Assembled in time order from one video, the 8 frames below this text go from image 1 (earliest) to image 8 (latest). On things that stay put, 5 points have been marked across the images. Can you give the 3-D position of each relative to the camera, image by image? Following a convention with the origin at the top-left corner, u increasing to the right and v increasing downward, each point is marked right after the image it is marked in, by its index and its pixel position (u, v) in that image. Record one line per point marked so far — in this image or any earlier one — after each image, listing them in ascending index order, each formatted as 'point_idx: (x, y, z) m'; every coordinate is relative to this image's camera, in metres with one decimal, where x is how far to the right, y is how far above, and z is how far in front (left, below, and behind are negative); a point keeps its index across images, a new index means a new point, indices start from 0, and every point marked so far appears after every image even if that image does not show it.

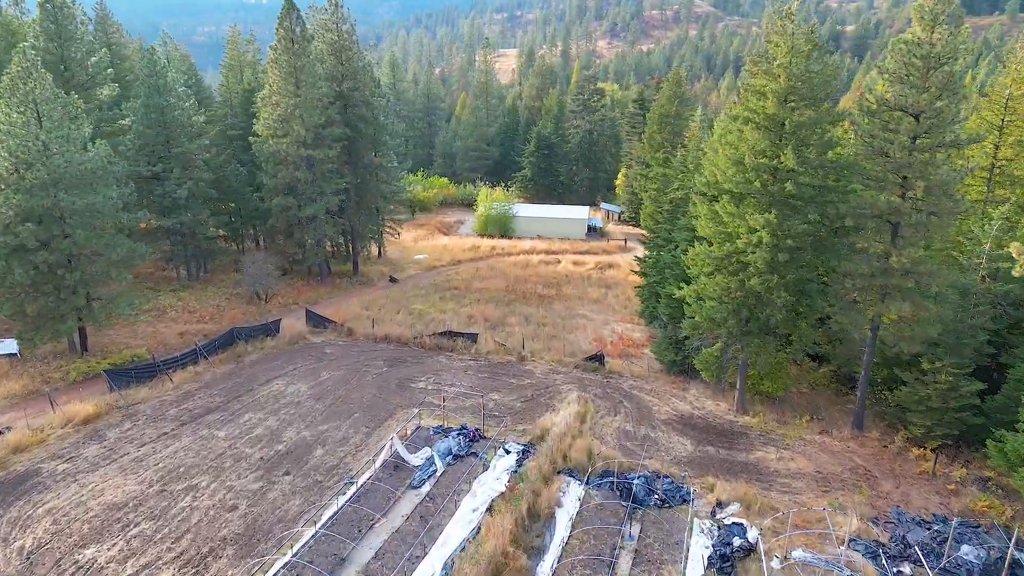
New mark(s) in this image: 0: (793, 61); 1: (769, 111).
0: (+7.2, +5.8, +18.3) m
1: (+6.7, +4.6, +18.7) m
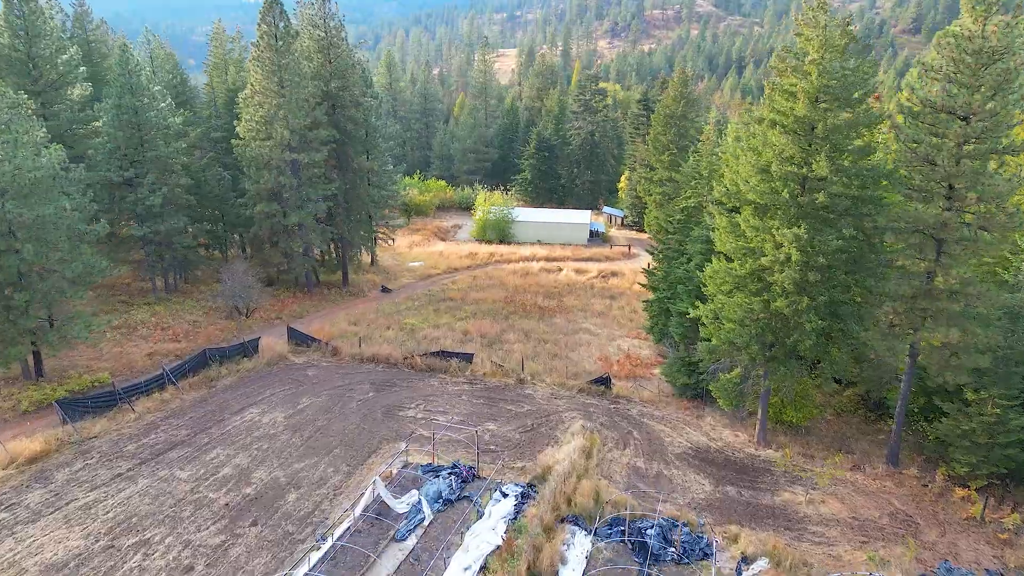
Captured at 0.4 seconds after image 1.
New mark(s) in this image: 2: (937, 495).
0: (+7.1, +5.2, +16.2) m
1: (+6.7, +4.1, +16.7) m
2: (+10.8, -5.2, +18.1) m
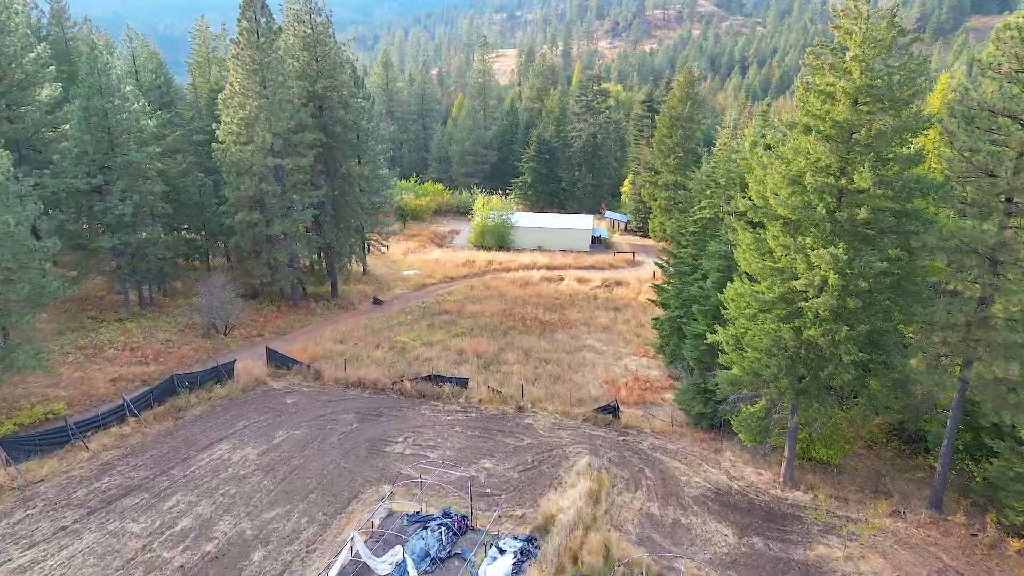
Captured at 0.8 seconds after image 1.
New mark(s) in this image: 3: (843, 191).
0: (+7.1, +4.6, +14.1) m
1: (+6.6, +3.5, +14.6) m
2: (+10.7, -5.8, +16.0) m
3: (+6.9, +2.0, +14.9) m
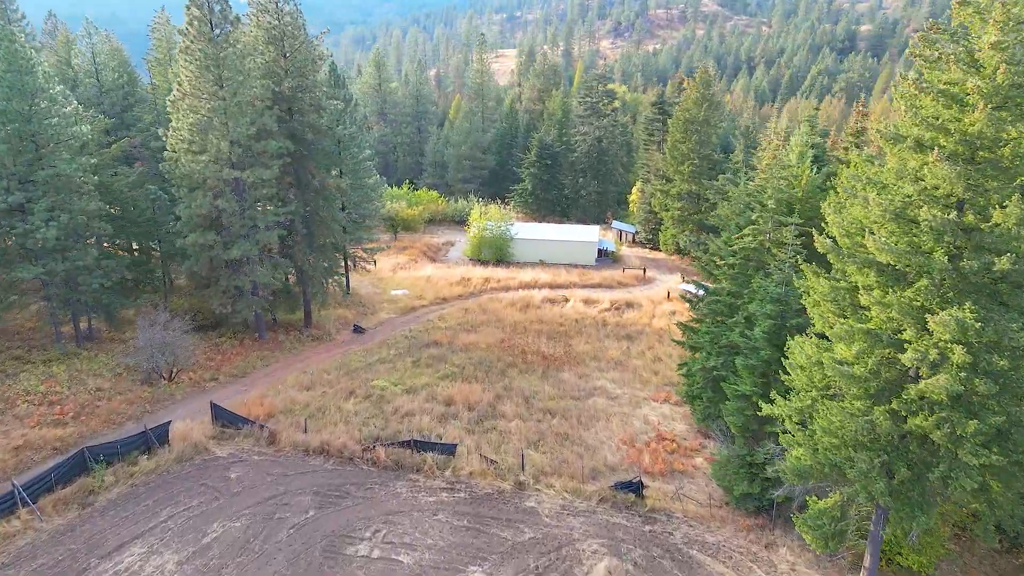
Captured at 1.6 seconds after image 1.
0: (+7.0, +3.5, +9.9) m
1: (+6.6, +2.3, +10.4) m
2: (+10.7, -7.0, +11.8) m
3: (+6.8, +0.9, +10.7) m
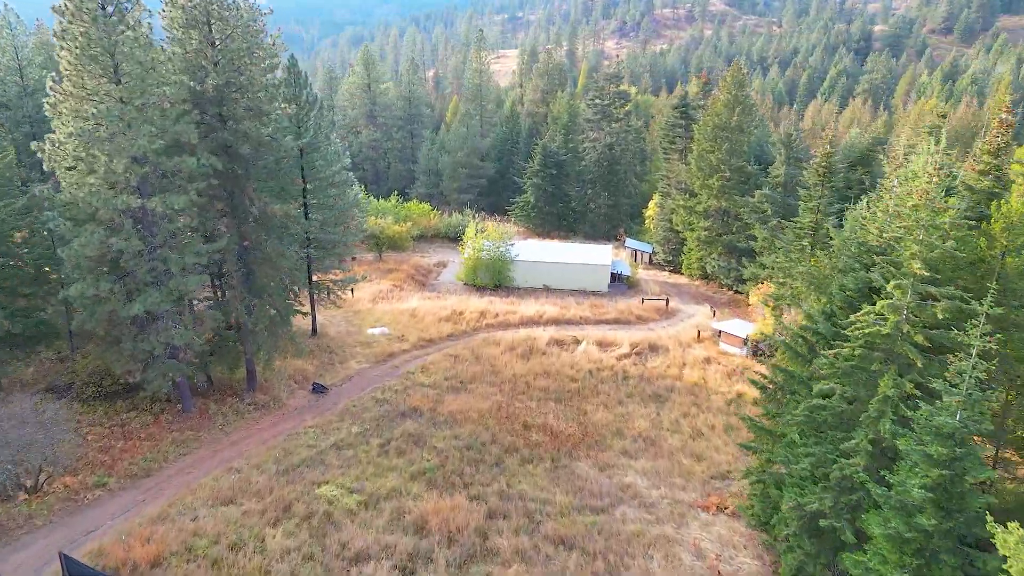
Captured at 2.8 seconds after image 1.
0: (+7.0, +1.8, +3.6) m
1: (+6.5, +0.6, +4.0) m
2: (+10.6, -8.7, +5.4) m
3: (+6.8, -0.9, +4.3) m
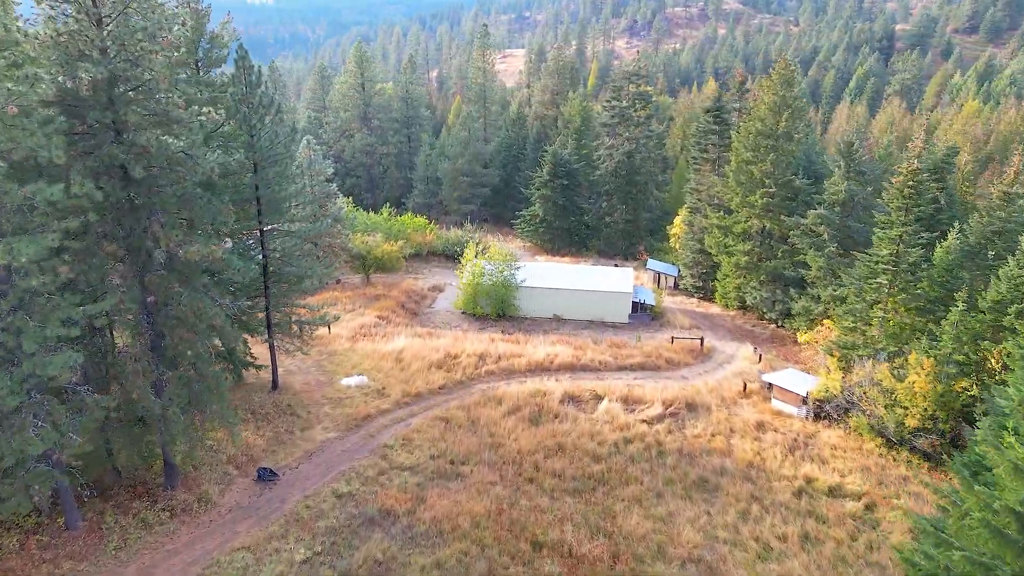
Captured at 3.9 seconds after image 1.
0: (+7.0, +0.2, -2.4) m
1: (+6.5, -1.0, -1.9) m
2: (+10.5, -10.3, -0.5) m
3: (+6.7, -2.4, -1.6) m
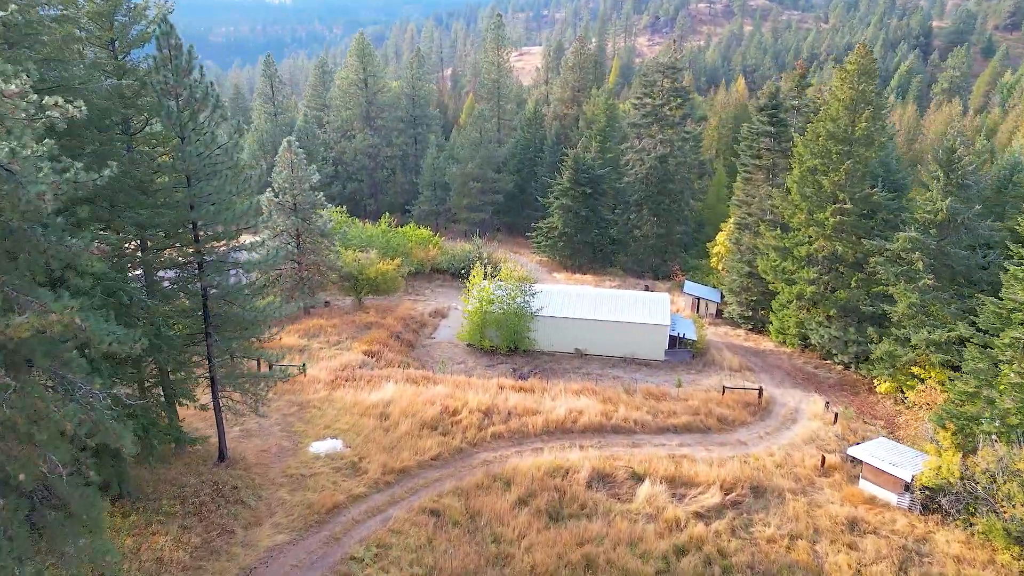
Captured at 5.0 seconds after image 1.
0: (+6.7, -1.2, -8.3) m
1: (+6.3, -2.3, -7.8) m
2: (+10.3, -11.7, -6.5) m
3: (+6.5, -3.8, -7.6) m
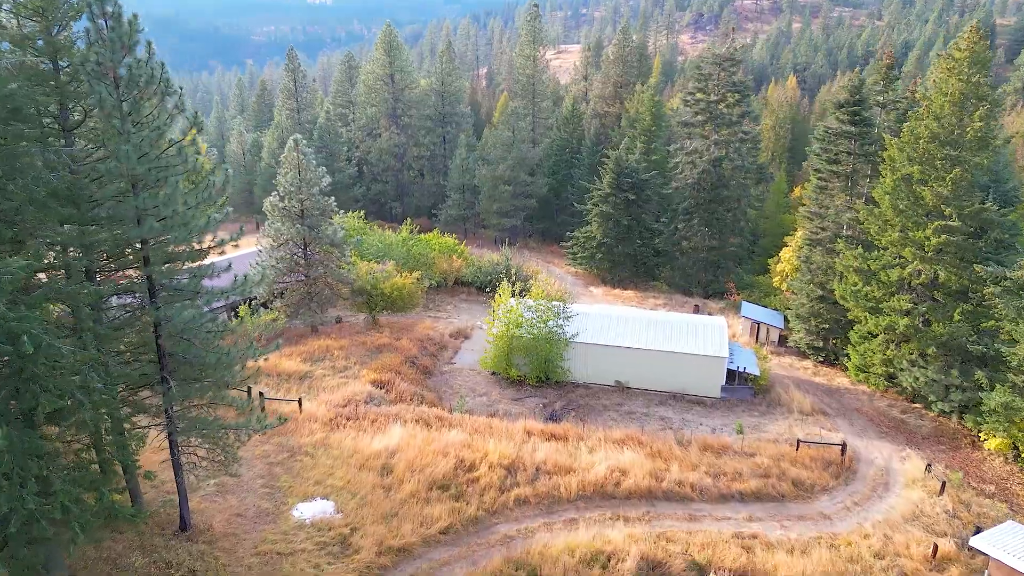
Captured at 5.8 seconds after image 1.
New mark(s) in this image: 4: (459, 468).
0: (+6.1, -2.1, -12.7) m
1: (+5.6, -3.3, -12.2) m
2: (+9.5, -12.7, -11.1) m
3: (+5.8, -4.7, -12.0) m
4: (-1.5, -4.9, +19.9) m
